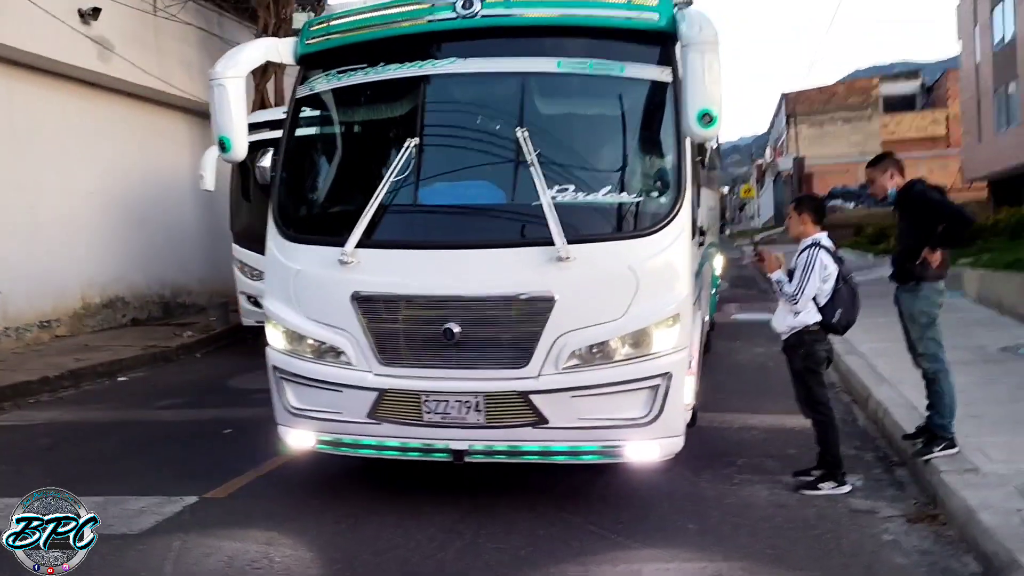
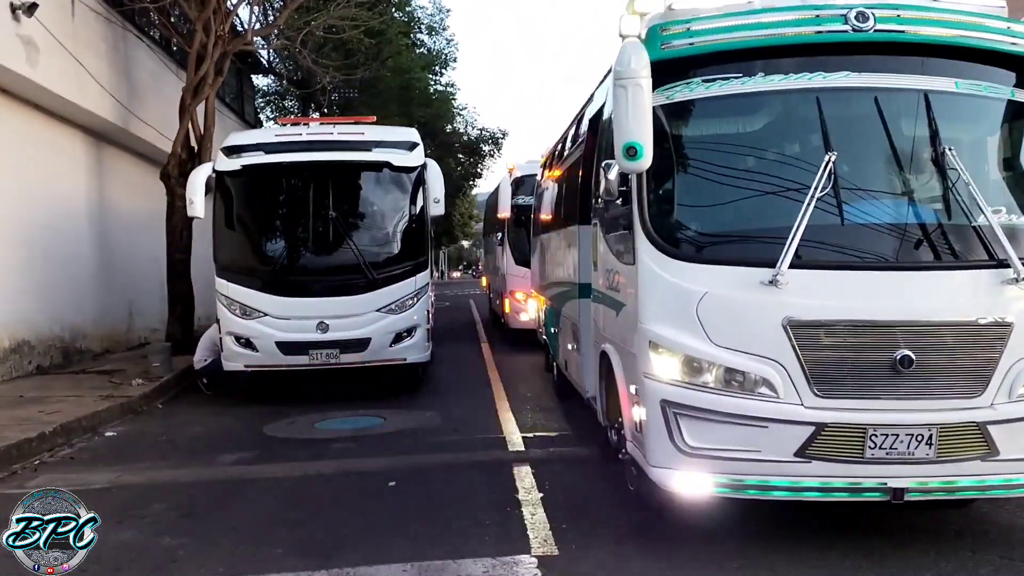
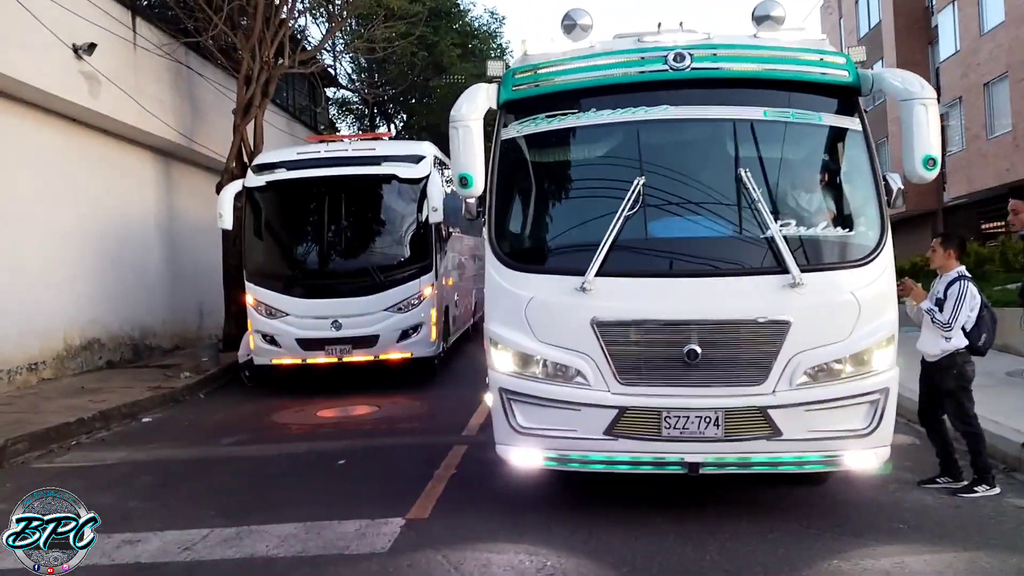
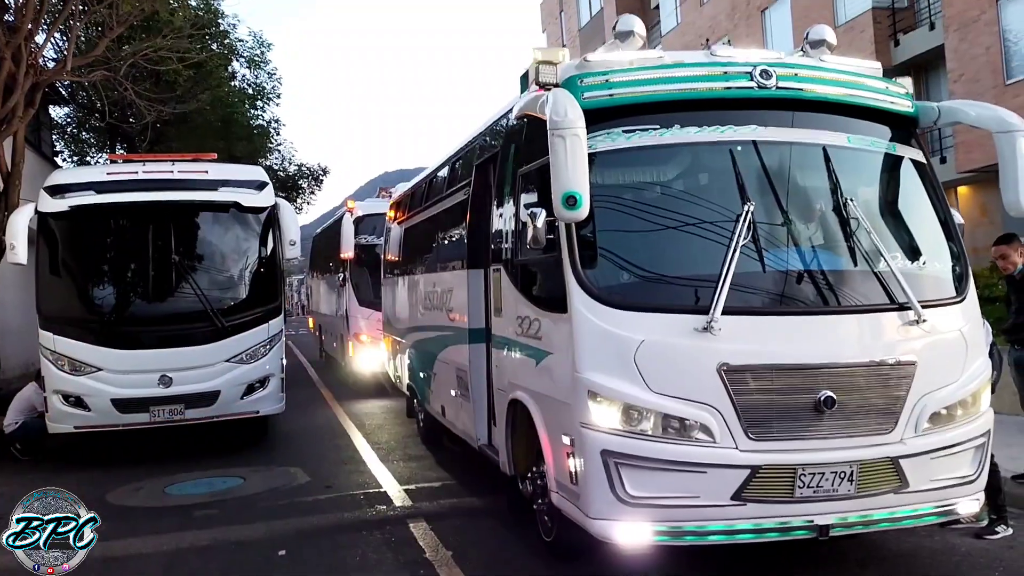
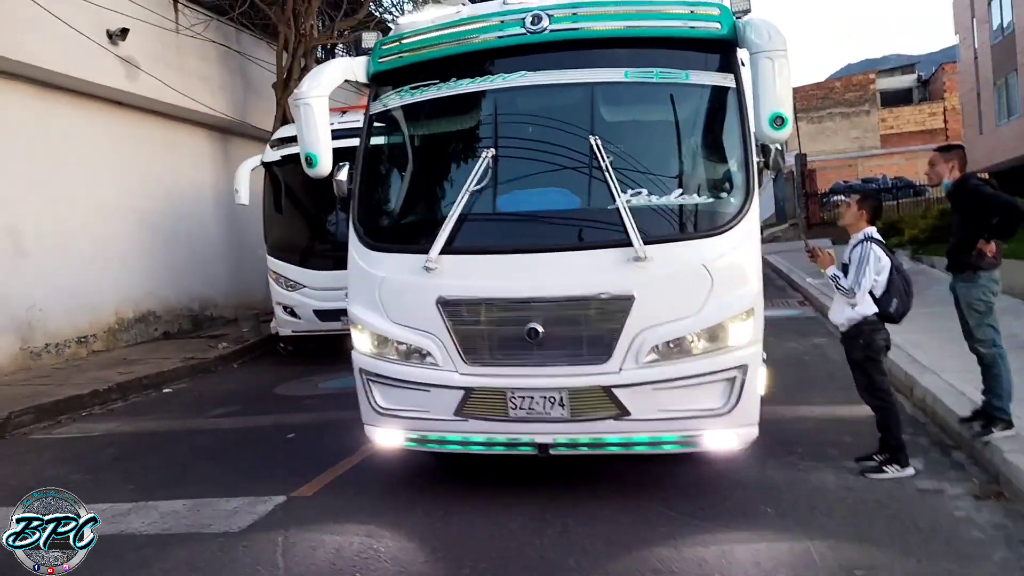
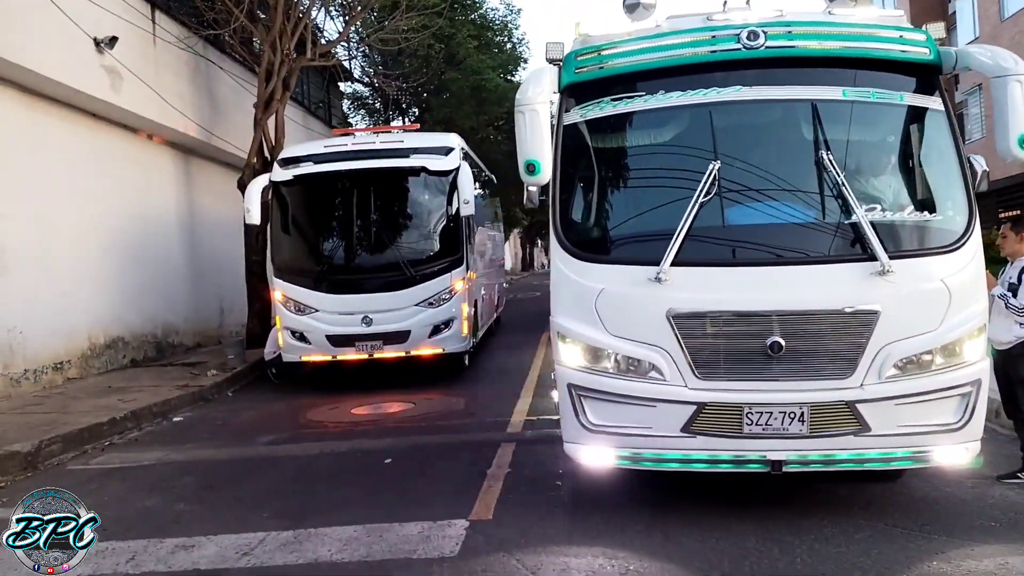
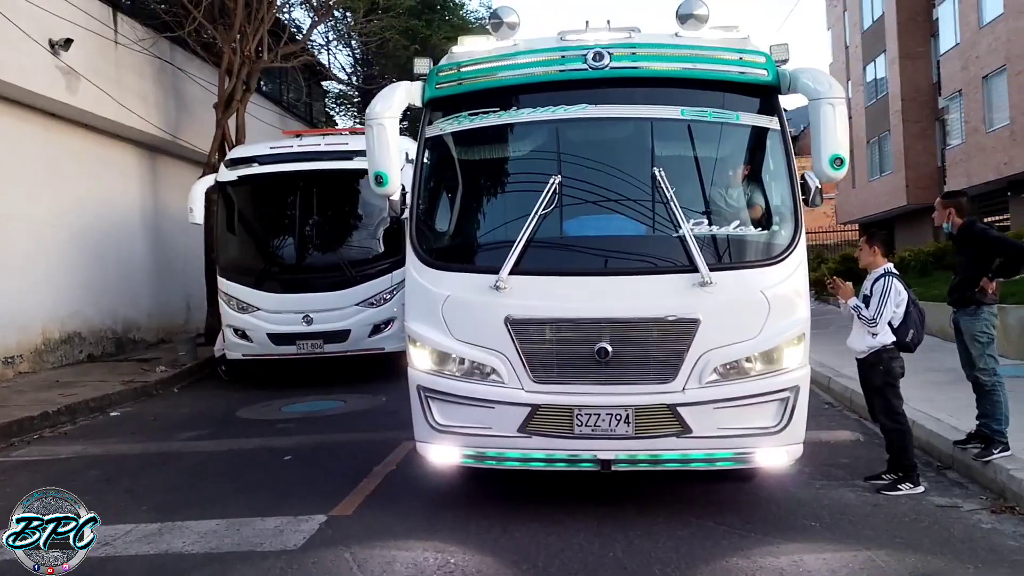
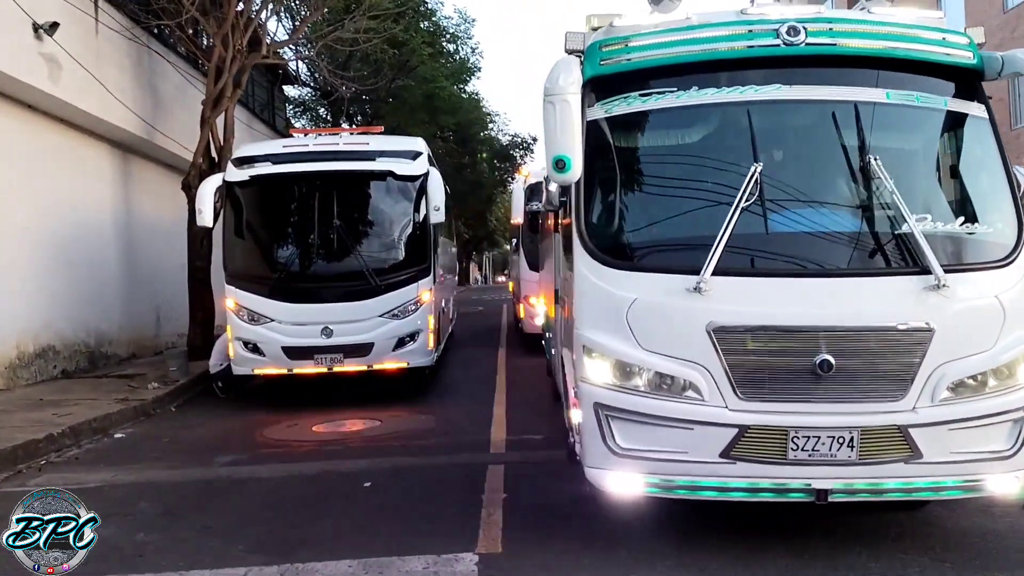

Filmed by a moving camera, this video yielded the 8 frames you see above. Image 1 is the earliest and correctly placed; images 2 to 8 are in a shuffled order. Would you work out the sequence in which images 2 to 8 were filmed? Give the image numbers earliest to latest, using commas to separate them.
5, 7, 3, 6, 8, 2, 4
